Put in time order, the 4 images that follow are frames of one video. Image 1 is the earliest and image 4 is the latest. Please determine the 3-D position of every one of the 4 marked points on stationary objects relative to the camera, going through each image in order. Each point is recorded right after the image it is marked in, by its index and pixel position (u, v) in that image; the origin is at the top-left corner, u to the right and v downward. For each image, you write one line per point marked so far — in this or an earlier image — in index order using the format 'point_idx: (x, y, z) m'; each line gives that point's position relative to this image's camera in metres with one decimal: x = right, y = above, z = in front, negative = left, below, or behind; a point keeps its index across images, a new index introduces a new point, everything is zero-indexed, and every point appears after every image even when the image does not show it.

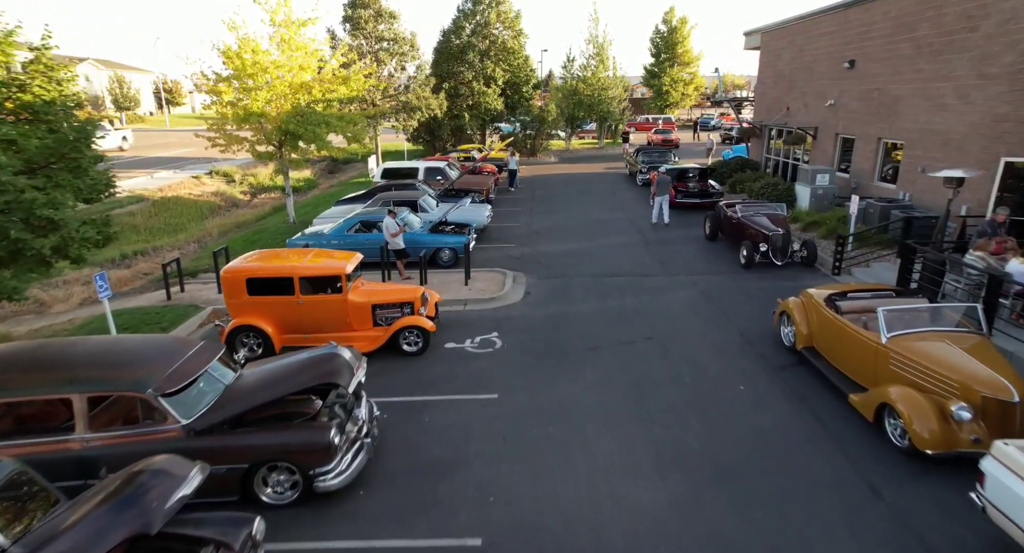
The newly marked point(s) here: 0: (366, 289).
0: (-2.4, -0.2, +9.4) m
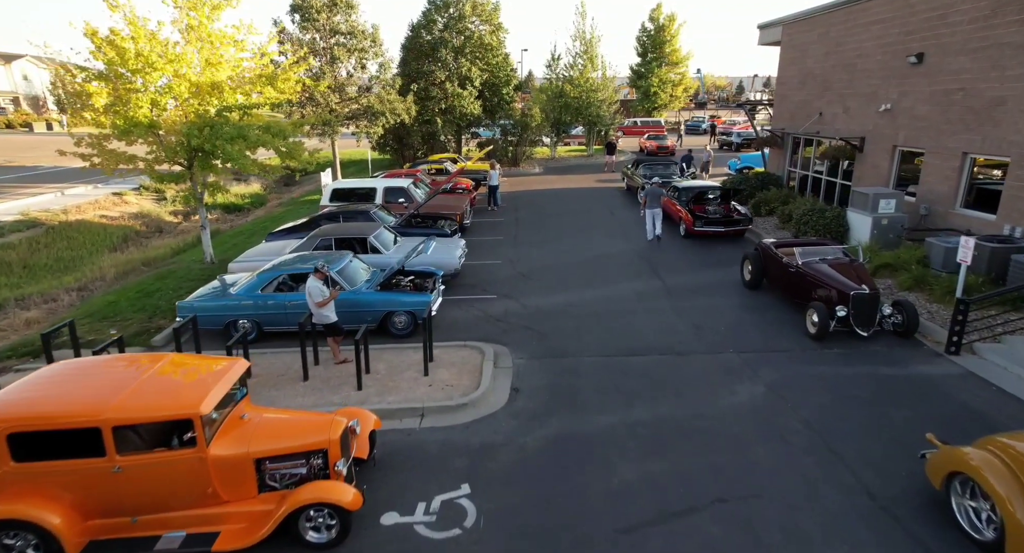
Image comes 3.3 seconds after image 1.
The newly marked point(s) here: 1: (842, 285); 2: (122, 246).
0: (-2.6, -1.5, +5.6) m
1: (+5.3, -0.1, +9.2) m
2: (-12.1, +1.0, +17.6) m
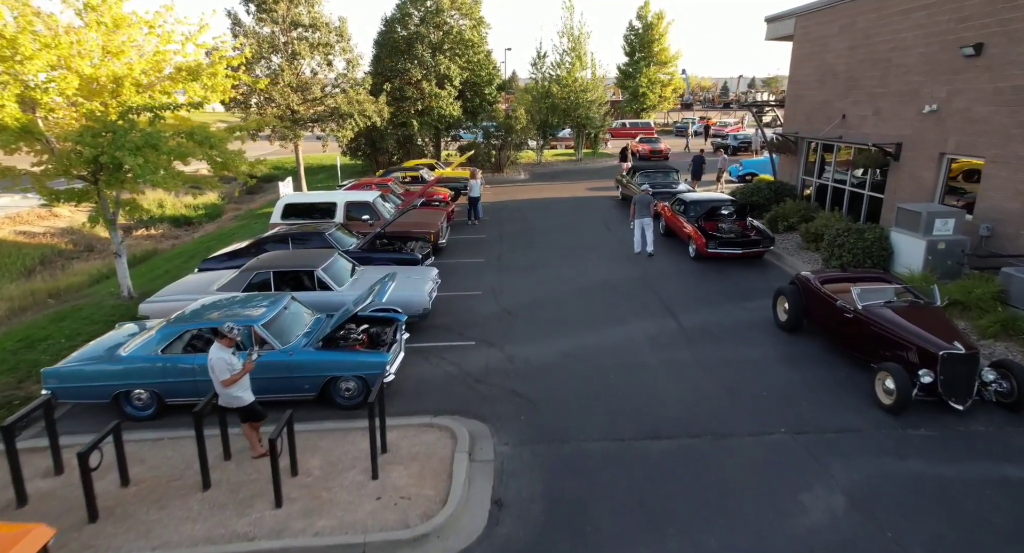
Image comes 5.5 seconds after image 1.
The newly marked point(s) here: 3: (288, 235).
0: (-2.7, -2.2, +3.2) m
1: (+5.1, -0.8, +7.0) m
2: (-12.6, +0.1, +15.0) m
3: (-5.0, +0.9, +12.6) m
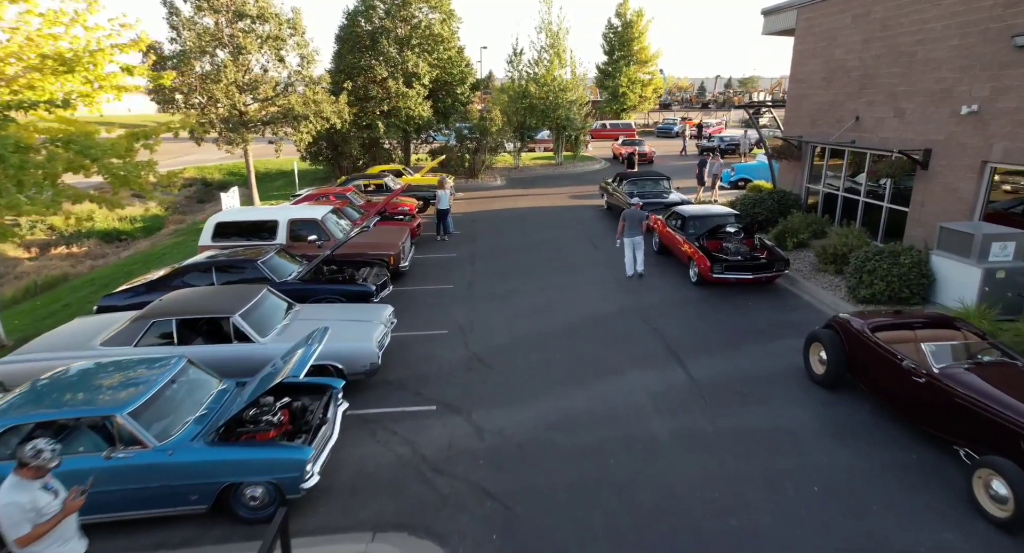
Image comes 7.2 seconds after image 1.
0: (-2.9, -2.9, +1.1) m
1: (+4.8, -1.4, +5.1) m
2: (-13.2, -0.6, +12.5) m
3: (-5.5, +0.2, +10.4) m
